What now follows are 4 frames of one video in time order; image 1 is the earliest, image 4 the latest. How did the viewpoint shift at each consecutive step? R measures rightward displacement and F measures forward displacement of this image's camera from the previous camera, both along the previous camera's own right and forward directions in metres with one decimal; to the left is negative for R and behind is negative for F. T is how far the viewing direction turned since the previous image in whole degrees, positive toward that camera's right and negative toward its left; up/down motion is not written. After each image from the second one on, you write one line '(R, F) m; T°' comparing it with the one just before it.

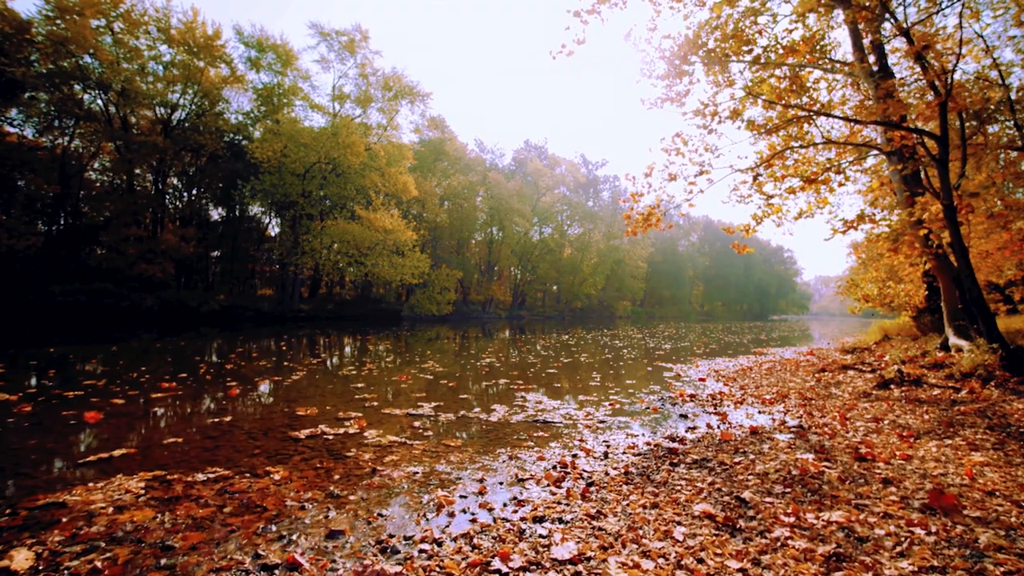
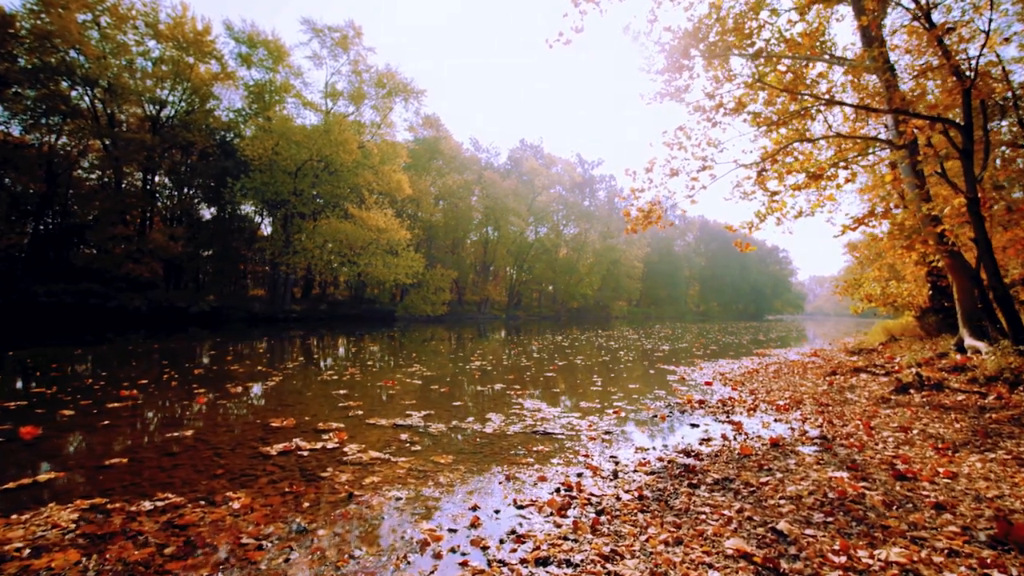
(0.0, +0.7) m; +1°
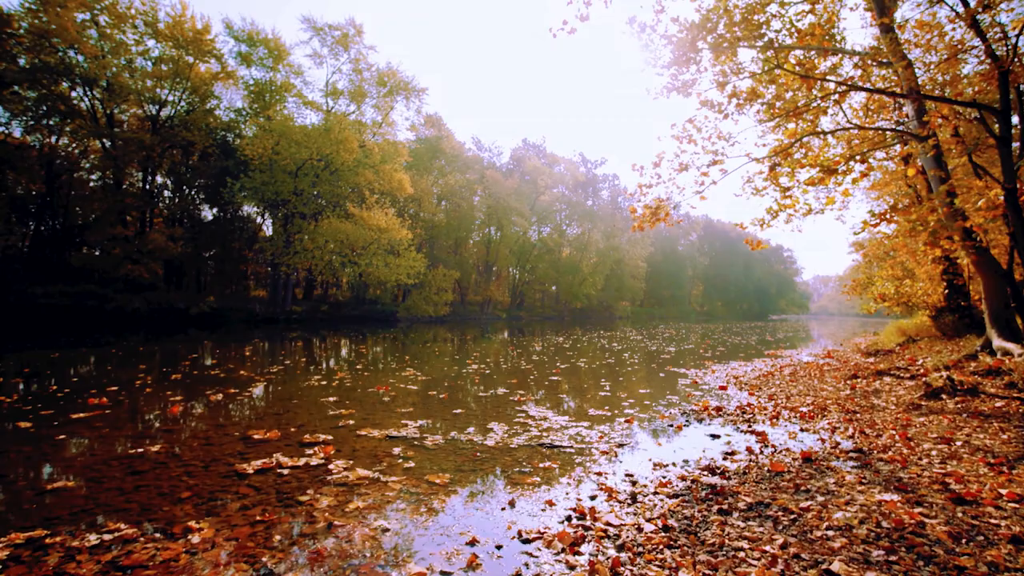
(0.0, +0.6) m; 0°
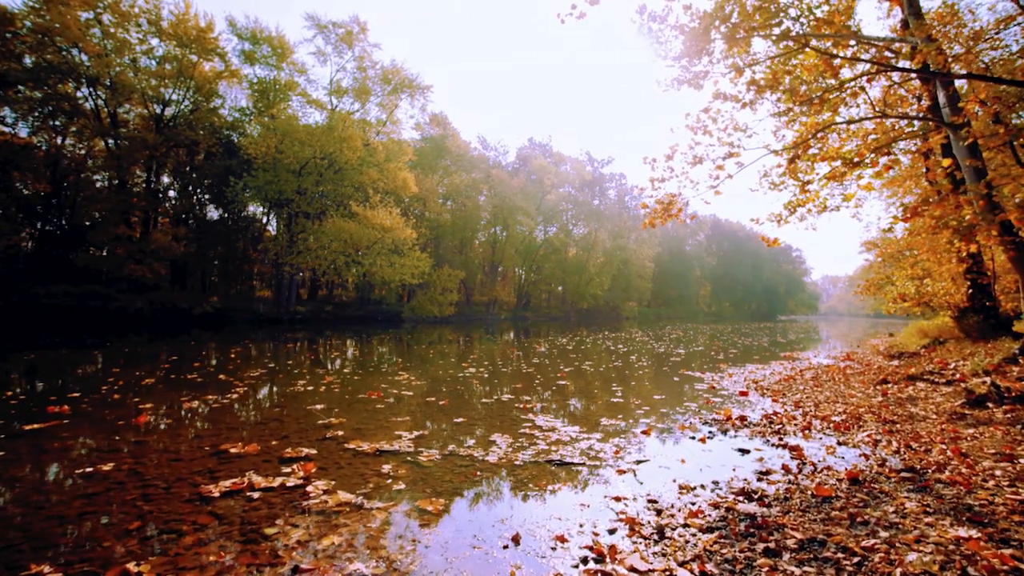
(0.0, +0.7) m; -1°
